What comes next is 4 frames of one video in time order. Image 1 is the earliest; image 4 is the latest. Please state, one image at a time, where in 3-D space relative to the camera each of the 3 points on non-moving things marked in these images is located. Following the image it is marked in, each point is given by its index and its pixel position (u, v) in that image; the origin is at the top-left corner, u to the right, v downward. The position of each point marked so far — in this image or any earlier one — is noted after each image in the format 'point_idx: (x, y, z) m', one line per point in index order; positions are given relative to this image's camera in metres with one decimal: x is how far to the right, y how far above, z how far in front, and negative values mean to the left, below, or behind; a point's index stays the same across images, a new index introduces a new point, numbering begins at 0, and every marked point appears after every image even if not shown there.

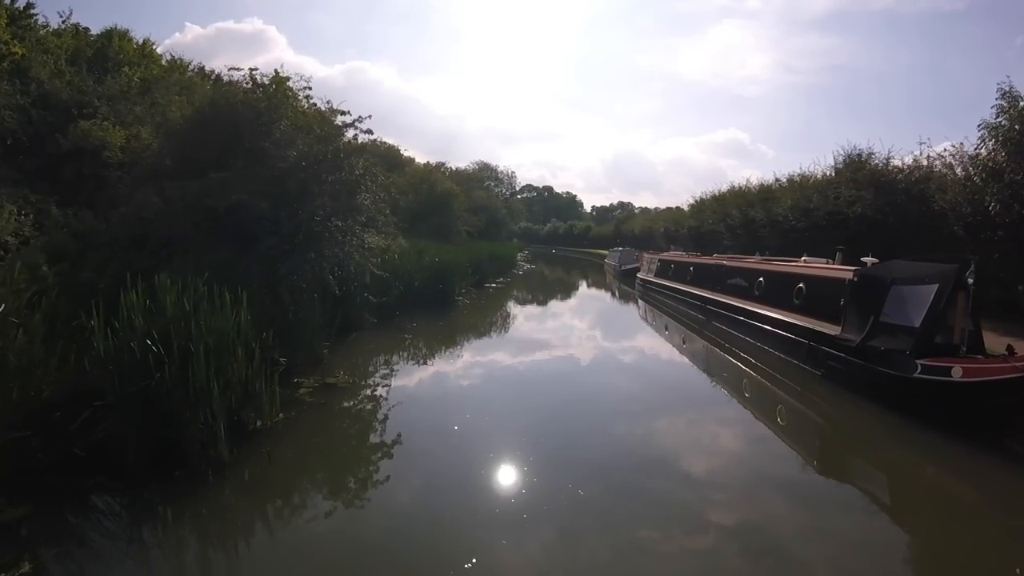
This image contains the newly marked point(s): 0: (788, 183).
0: (+7.1, +2.7, +14.9) m
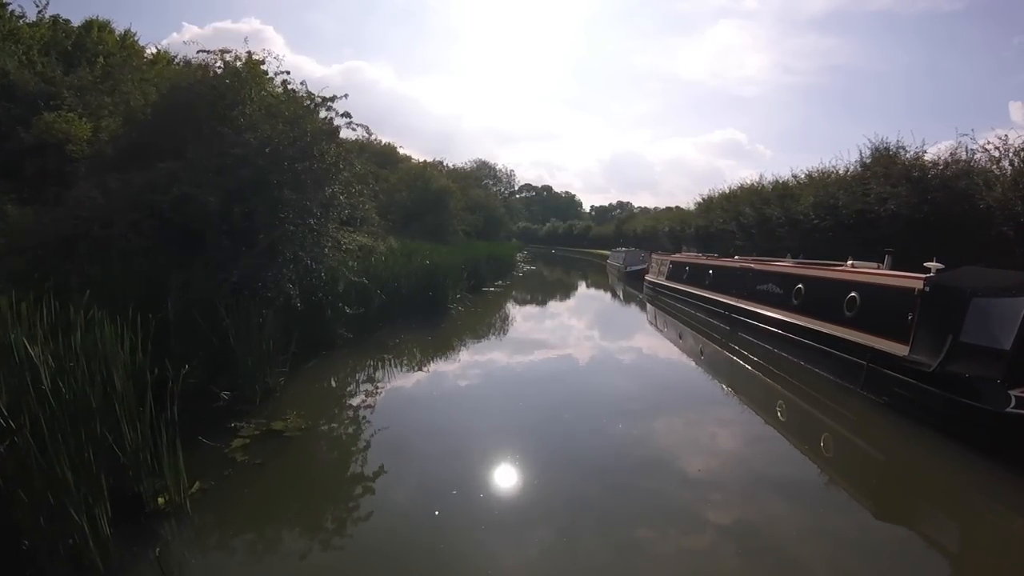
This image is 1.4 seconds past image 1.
0: (+7.1, +2.6, +14.1) m
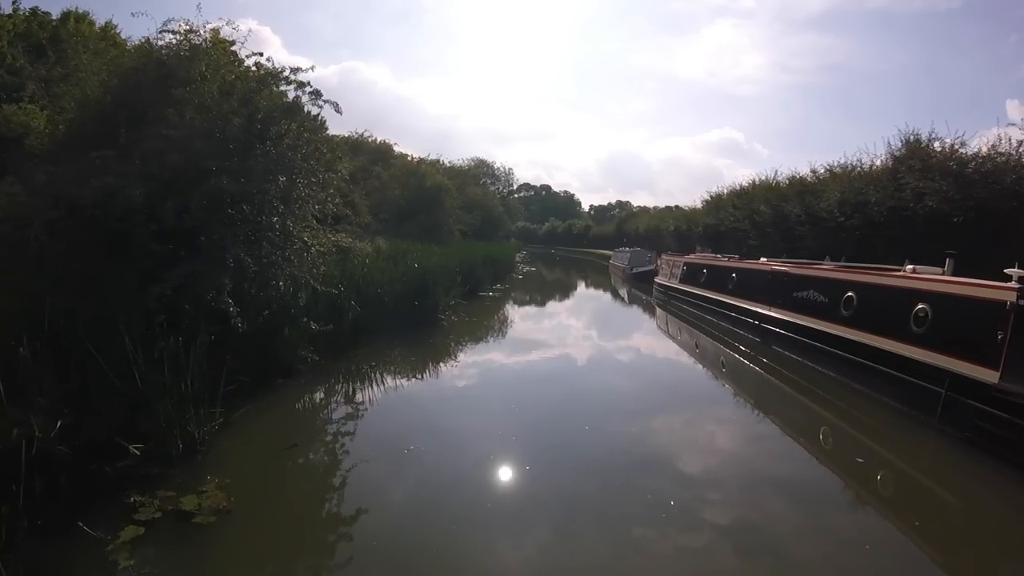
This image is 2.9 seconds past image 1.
0: (+7.1, +2.6, +13.3) m
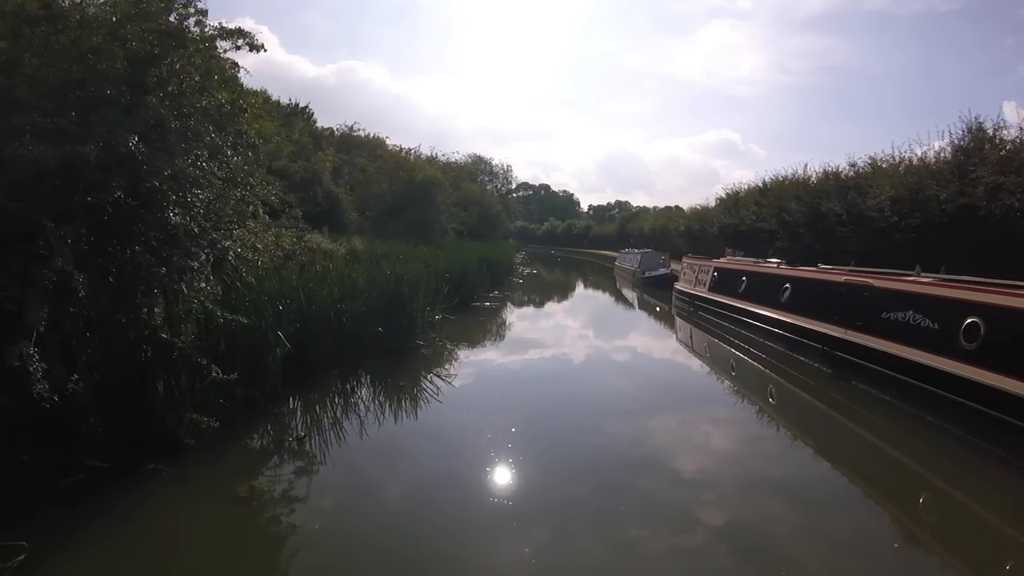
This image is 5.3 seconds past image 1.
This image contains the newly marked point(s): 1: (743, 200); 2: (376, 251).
0: (+7.1, +2.4, +12.1) m
1: (+6.8, +2.6, +18.0) m
2: (-2.4, +0.7, +10.2) m
